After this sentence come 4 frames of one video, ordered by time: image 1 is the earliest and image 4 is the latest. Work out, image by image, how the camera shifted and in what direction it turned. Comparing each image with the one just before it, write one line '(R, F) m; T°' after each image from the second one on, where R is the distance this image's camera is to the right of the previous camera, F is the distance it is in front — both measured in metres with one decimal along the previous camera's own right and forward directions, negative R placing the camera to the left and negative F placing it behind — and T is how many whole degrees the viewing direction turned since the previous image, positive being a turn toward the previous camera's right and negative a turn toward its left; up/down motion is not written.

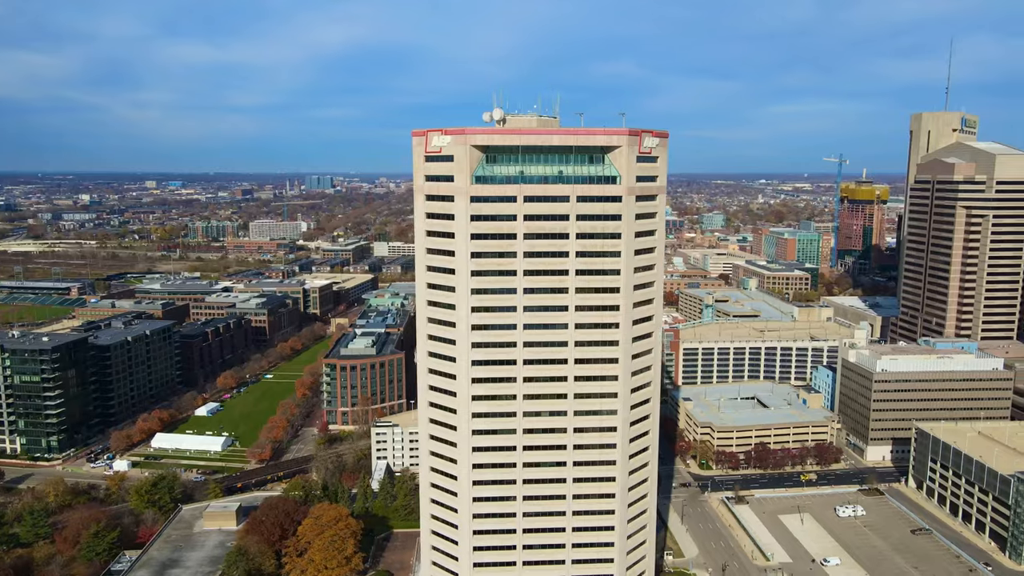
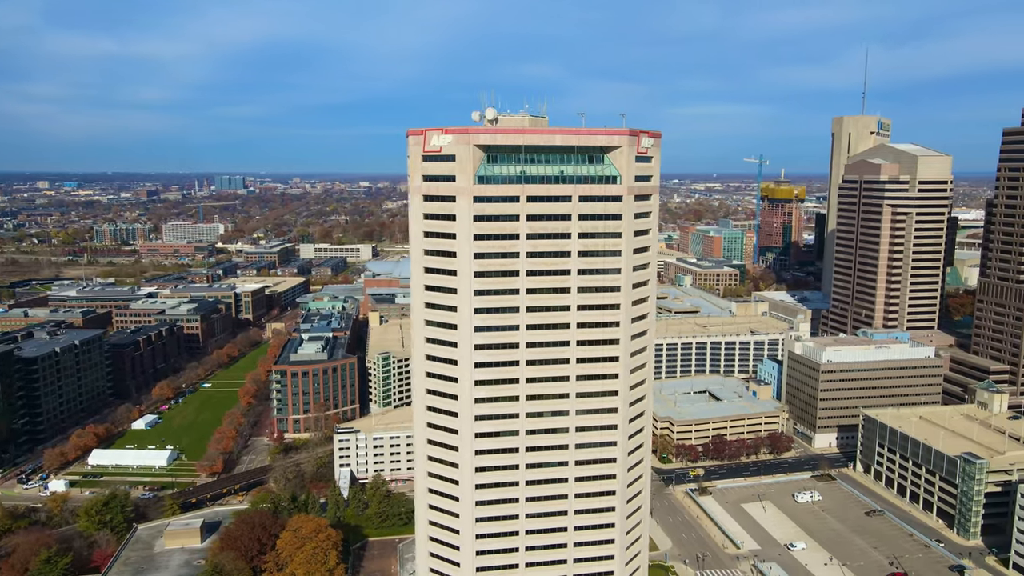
(-6.1, +0.7) m; +6°
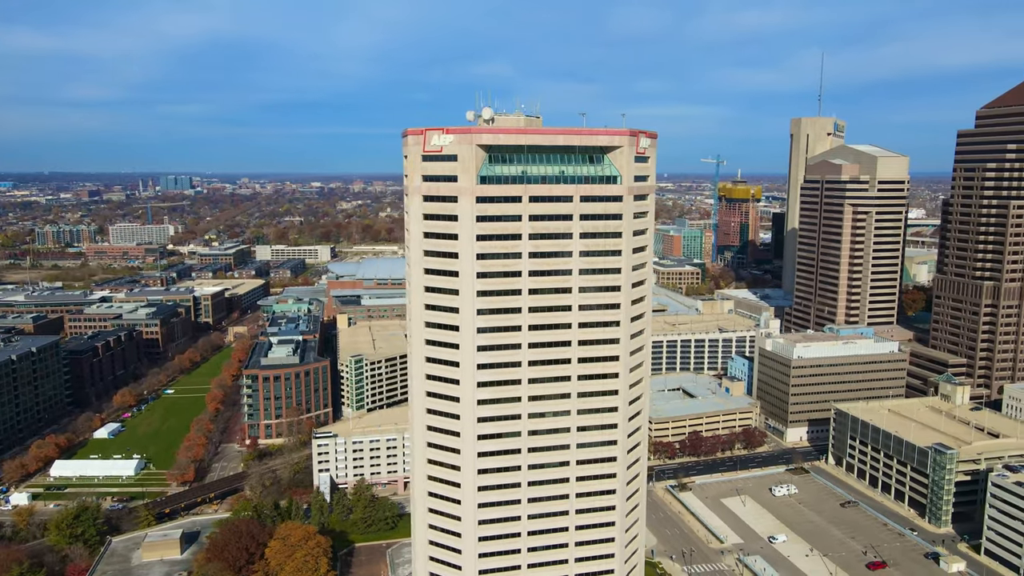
(-3.5, +0.3) m; +3°
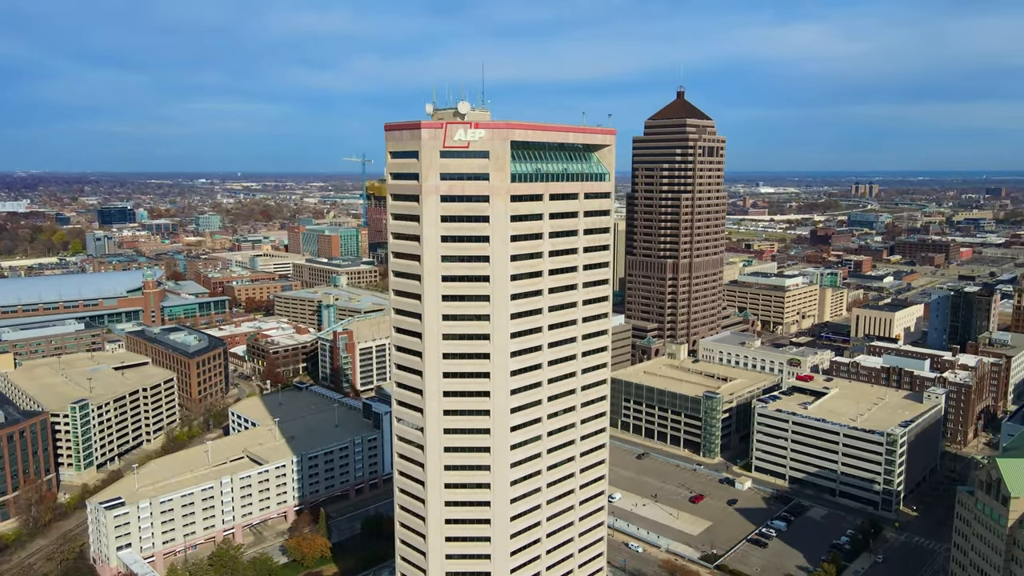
(-28.8, +9.9) m; +31°
